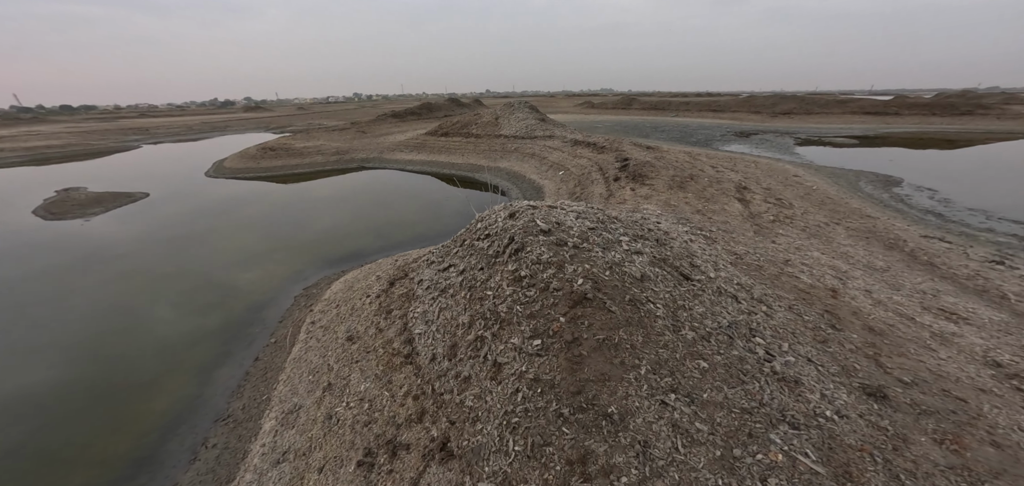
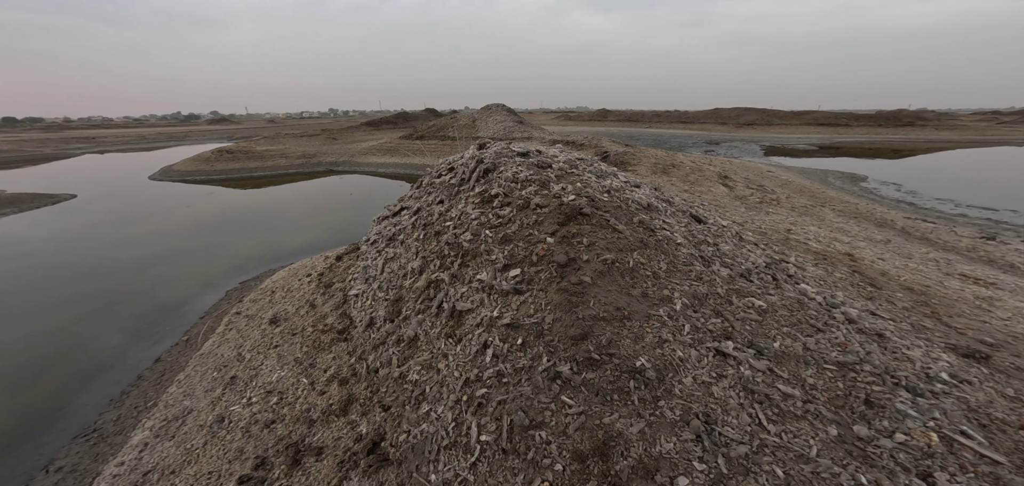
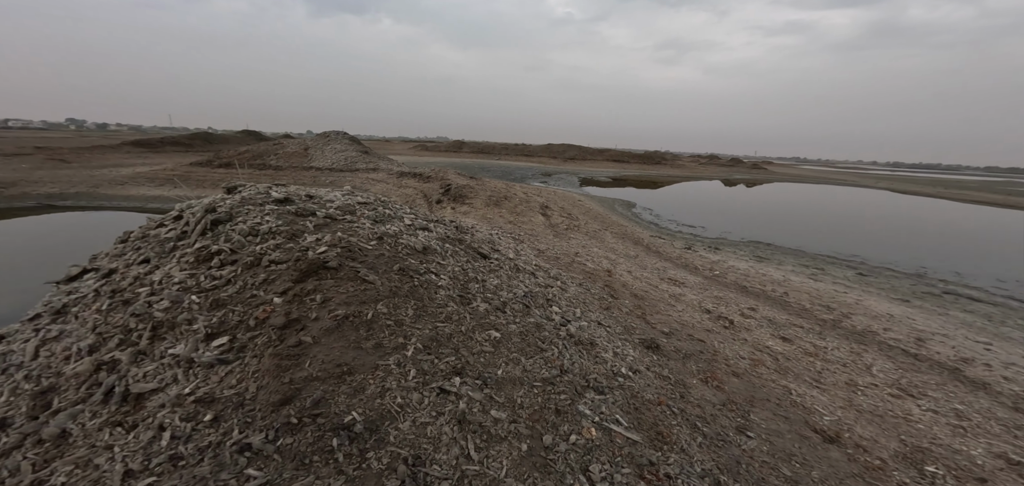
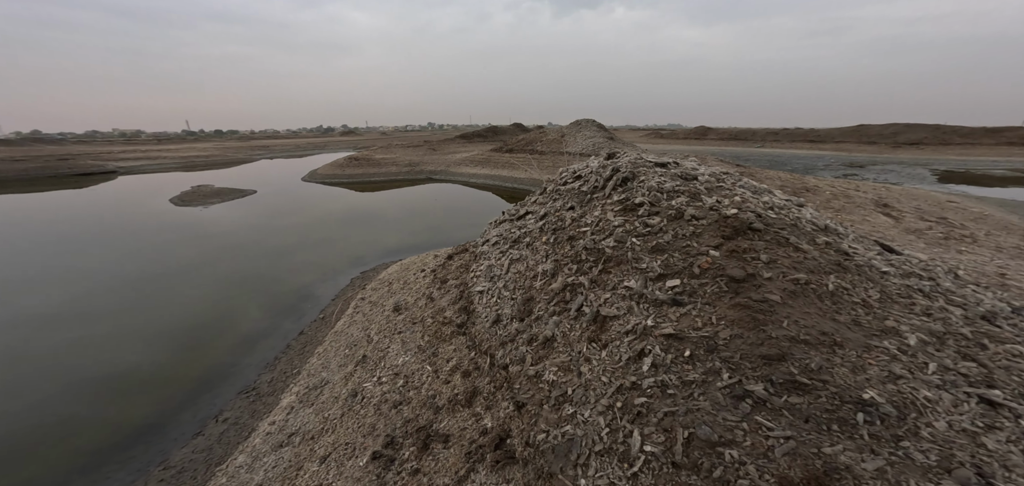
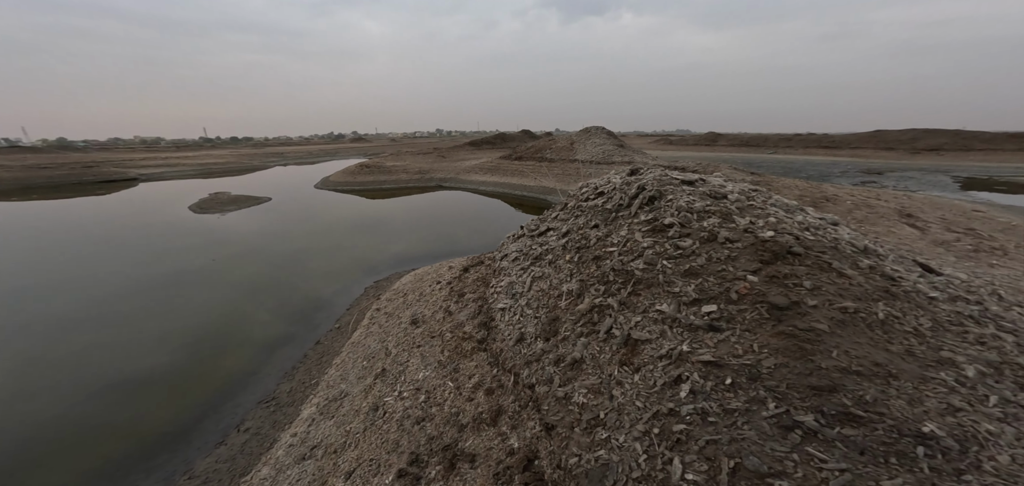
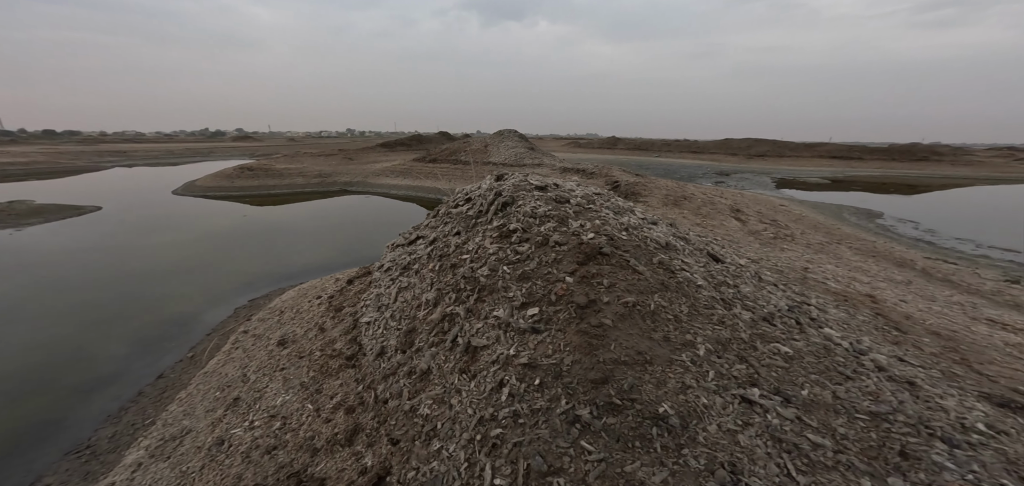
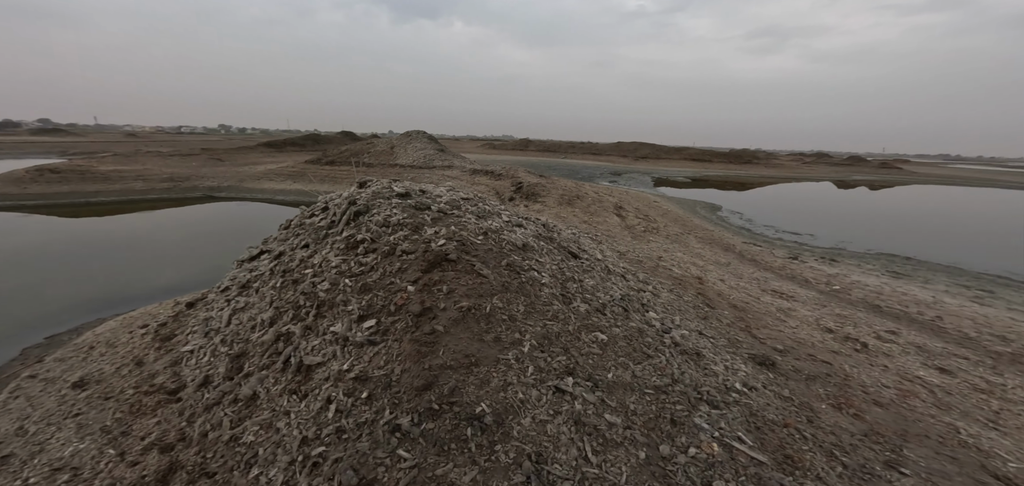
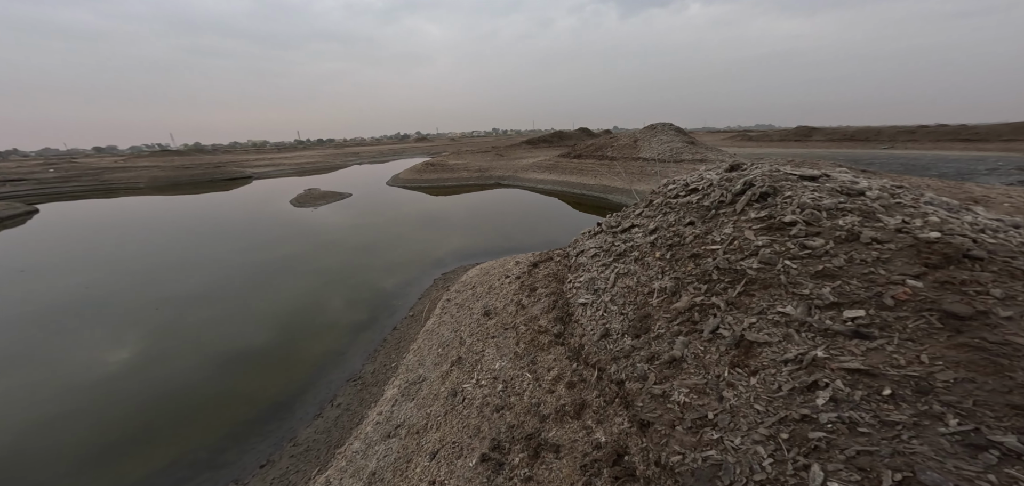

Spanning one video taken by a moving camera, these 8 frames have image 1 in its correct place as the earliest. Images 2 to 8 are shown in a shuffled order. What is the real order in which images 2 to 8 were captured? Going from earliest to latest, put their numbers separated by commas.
2, 4, 8, 5, 6, 7, 3
